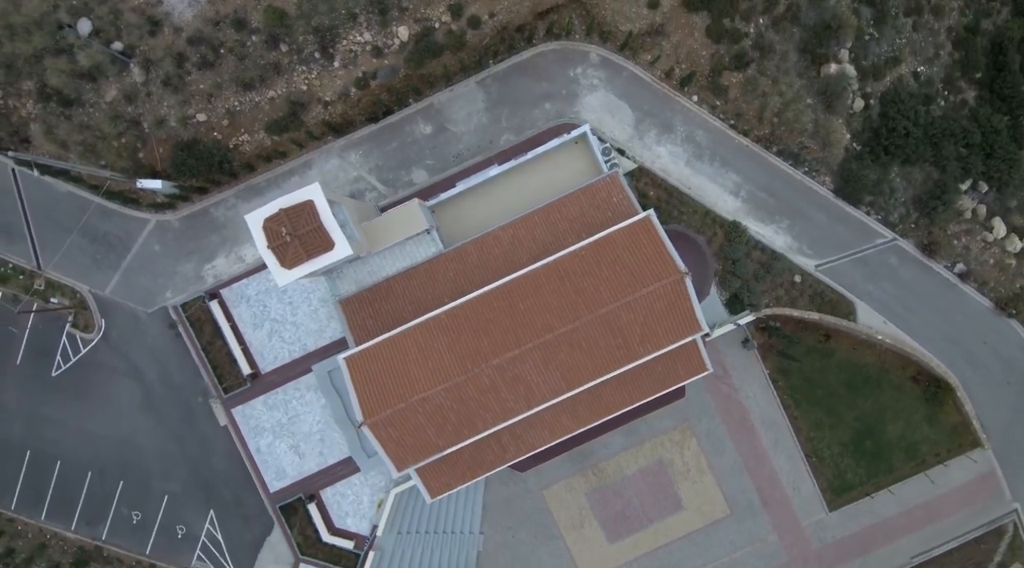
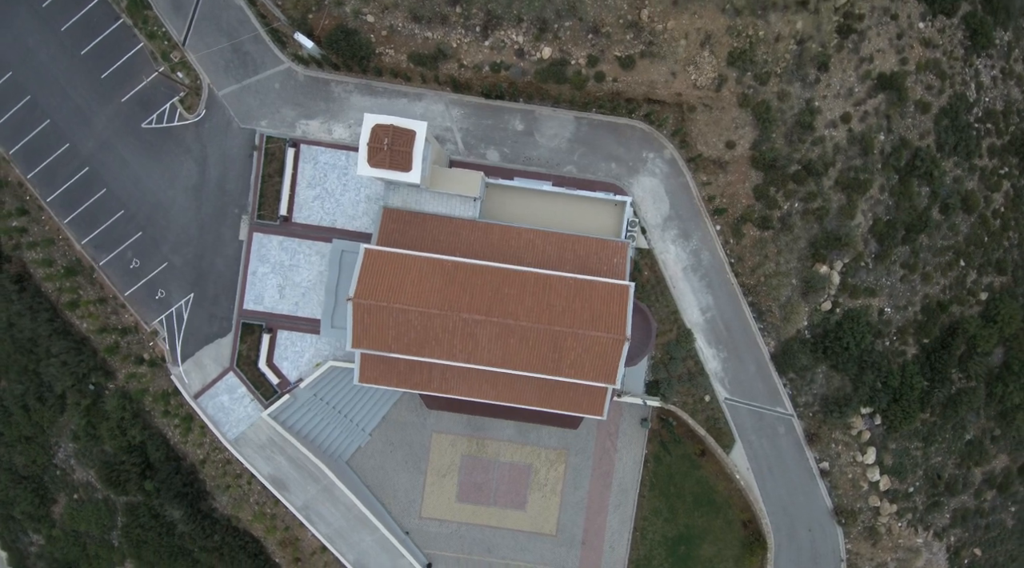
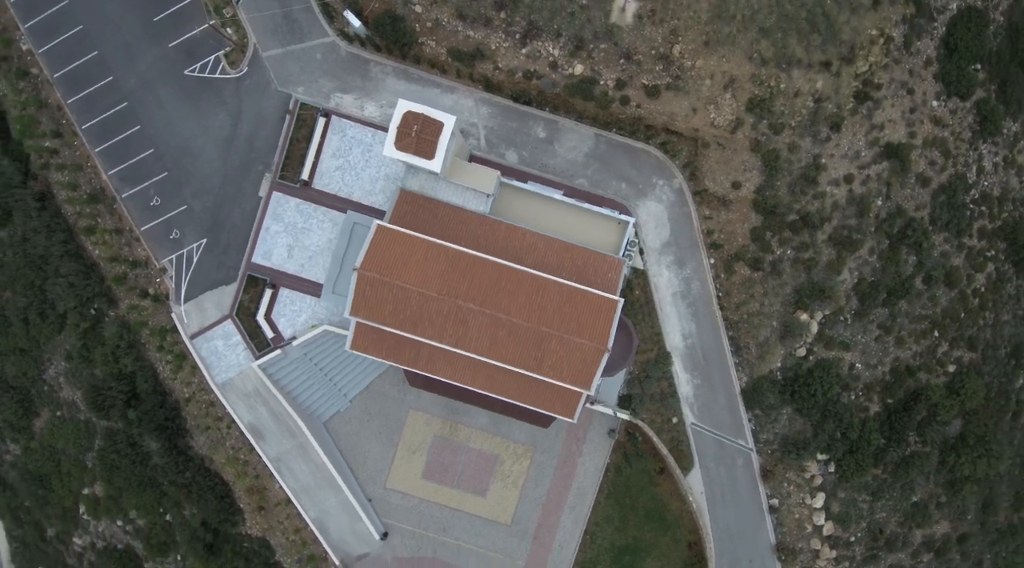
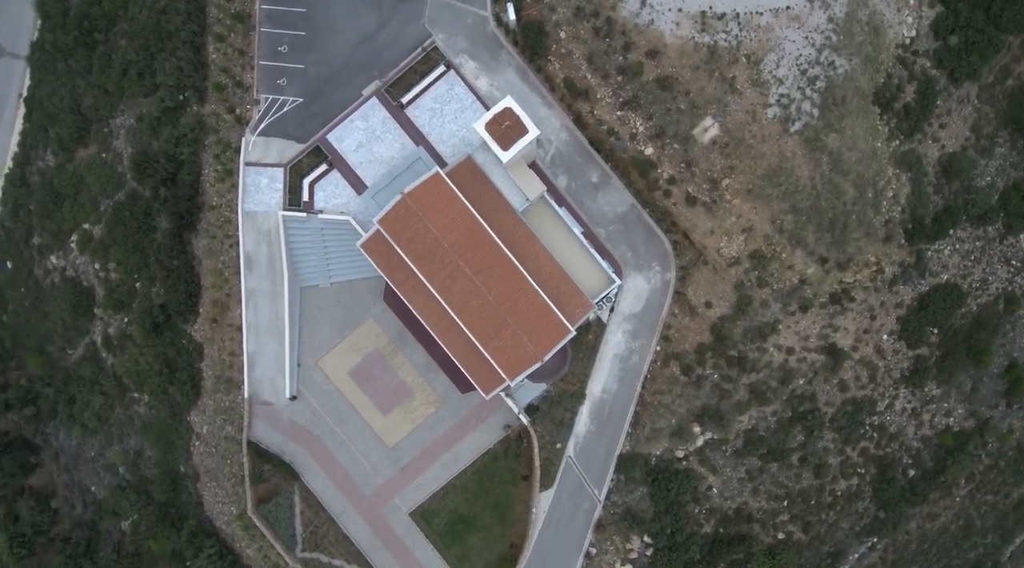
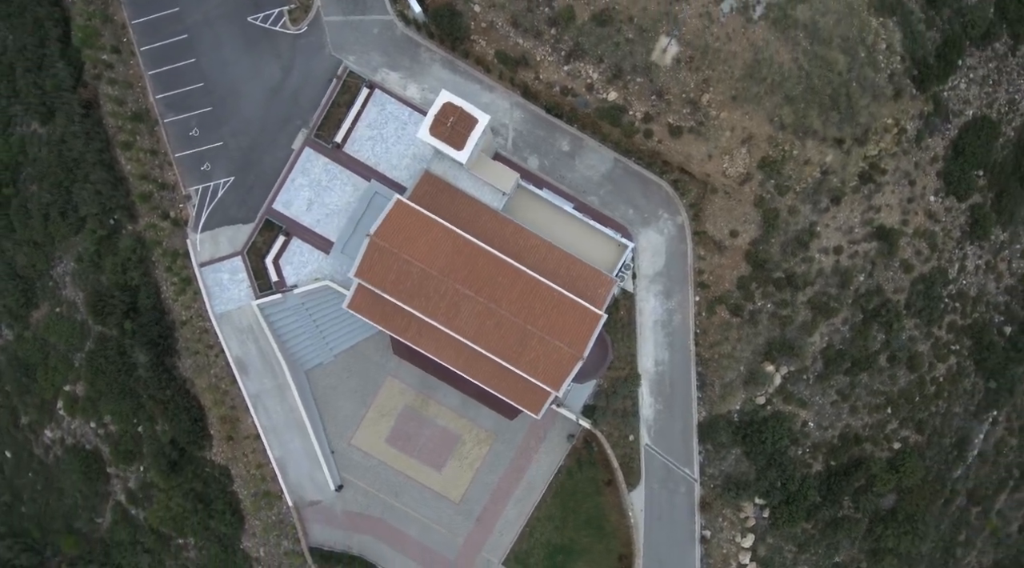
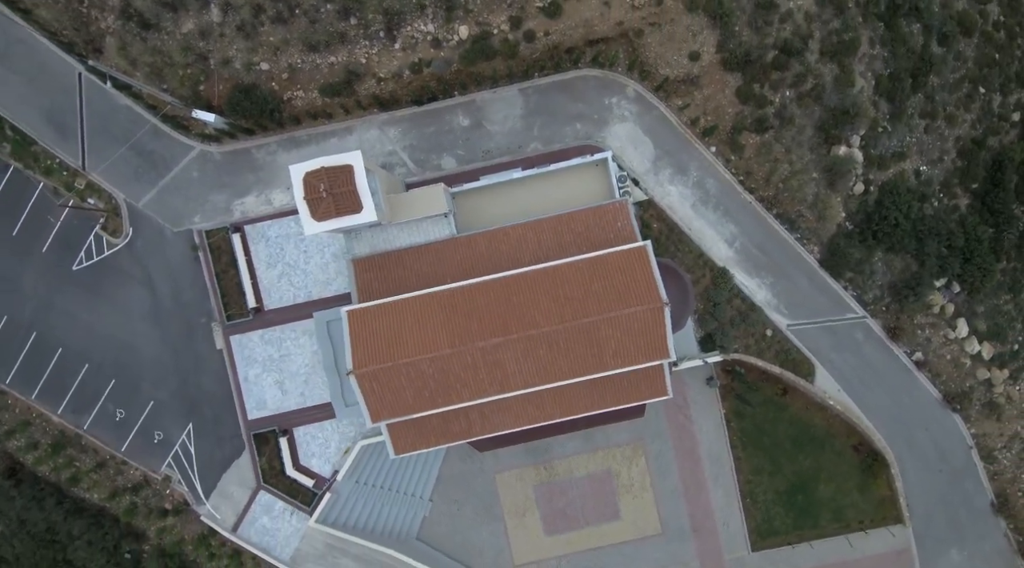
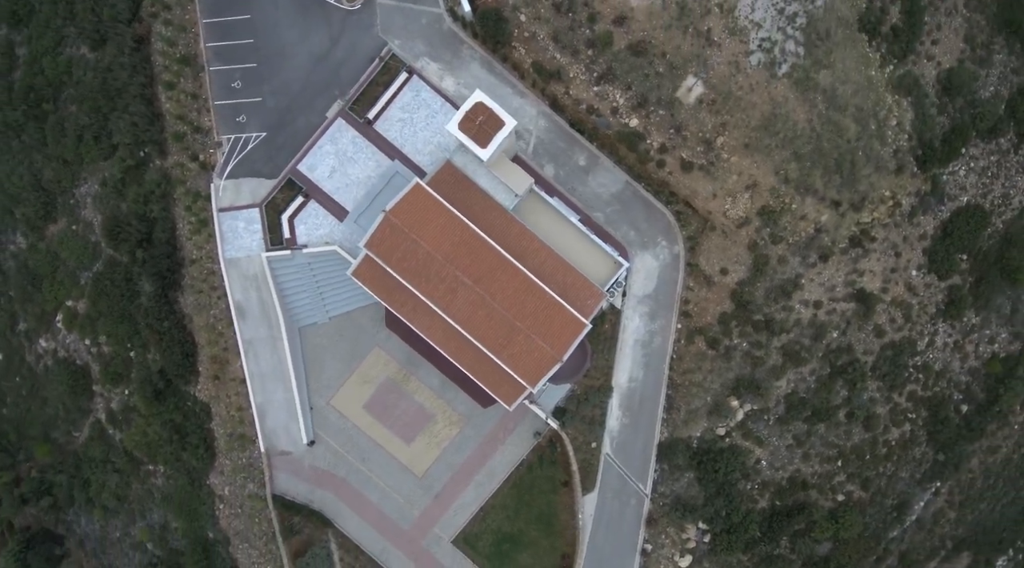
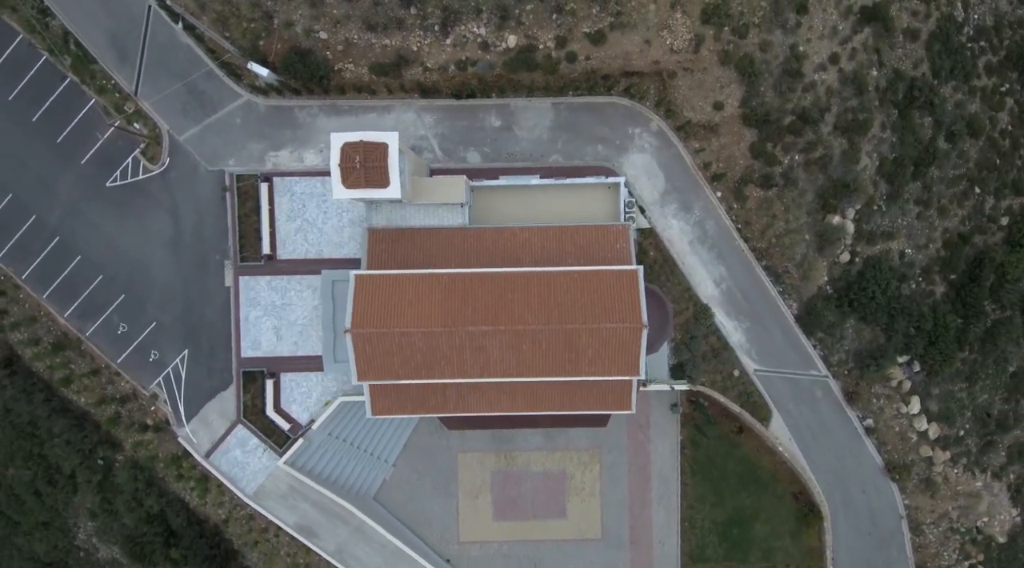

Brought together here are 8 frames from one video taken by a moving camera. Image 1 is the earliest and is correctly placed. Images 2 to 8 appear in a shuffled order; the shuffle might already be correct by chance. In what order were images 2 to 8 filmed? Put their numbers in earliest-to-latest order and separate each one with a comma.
6, 8, 2, 3, 5, 7, 4
